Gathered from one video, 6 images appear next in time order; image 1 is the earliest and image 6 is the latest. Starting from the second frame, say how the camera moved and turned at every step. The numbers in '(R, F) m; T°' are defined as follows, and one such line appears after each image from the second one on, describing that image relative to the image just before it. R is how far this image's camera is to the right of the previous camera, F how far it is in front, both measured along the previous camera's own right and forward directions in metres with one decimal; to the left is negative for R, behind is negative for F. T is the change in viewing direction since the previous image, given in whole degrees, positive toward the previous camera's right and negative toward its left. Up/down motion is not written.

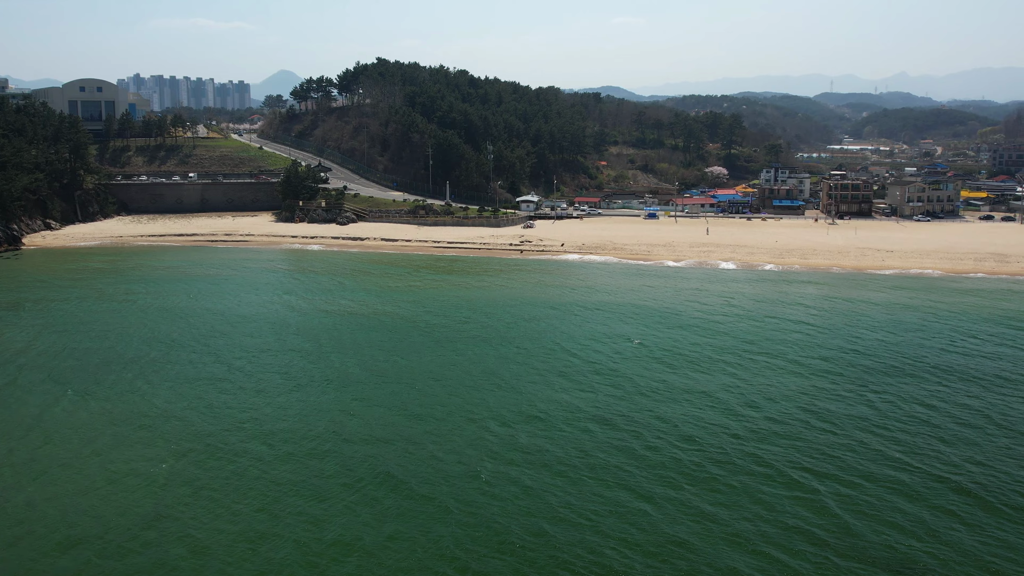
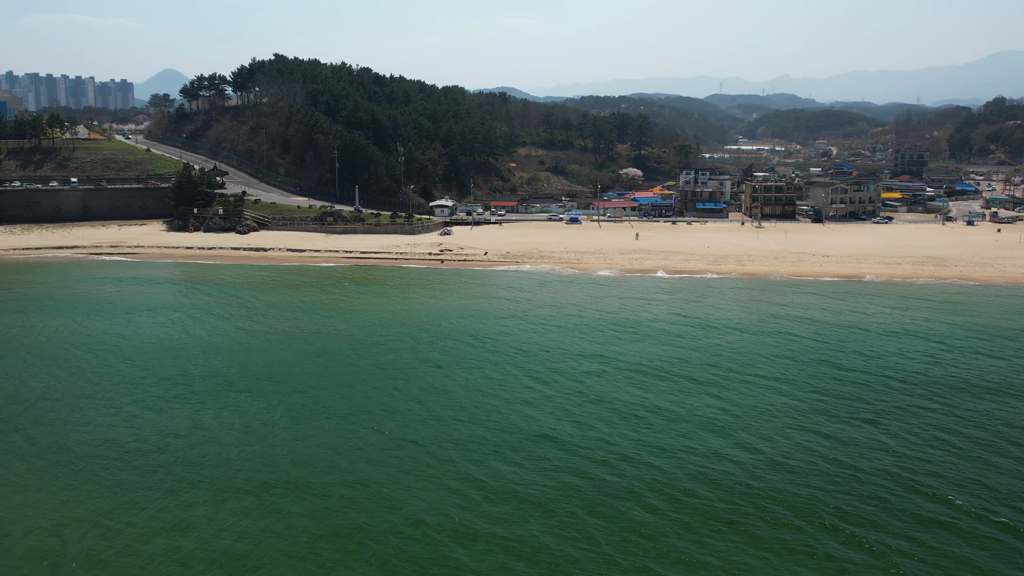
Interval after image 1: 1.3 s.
(-1.1, +2.7) m; +6°
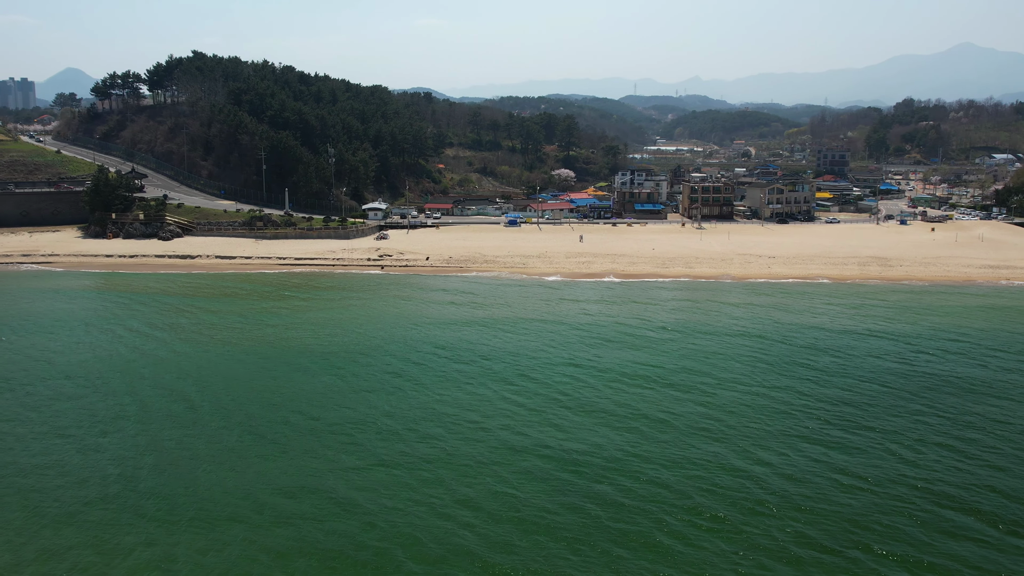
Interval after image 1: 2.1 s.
(-1.1, +1.3) m; +5°
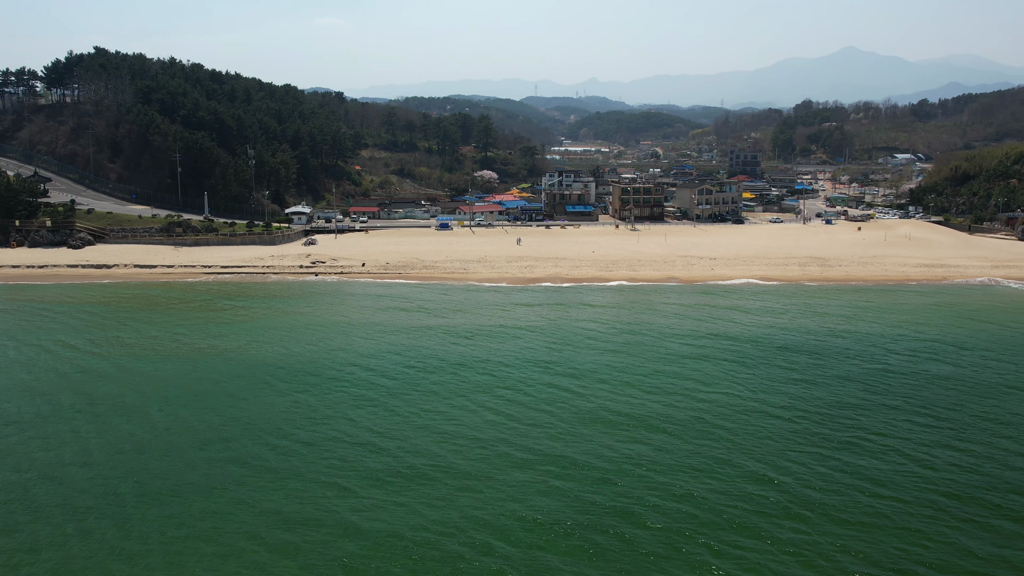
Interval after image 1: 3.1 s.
(-1.5, +1.2) m; +6°
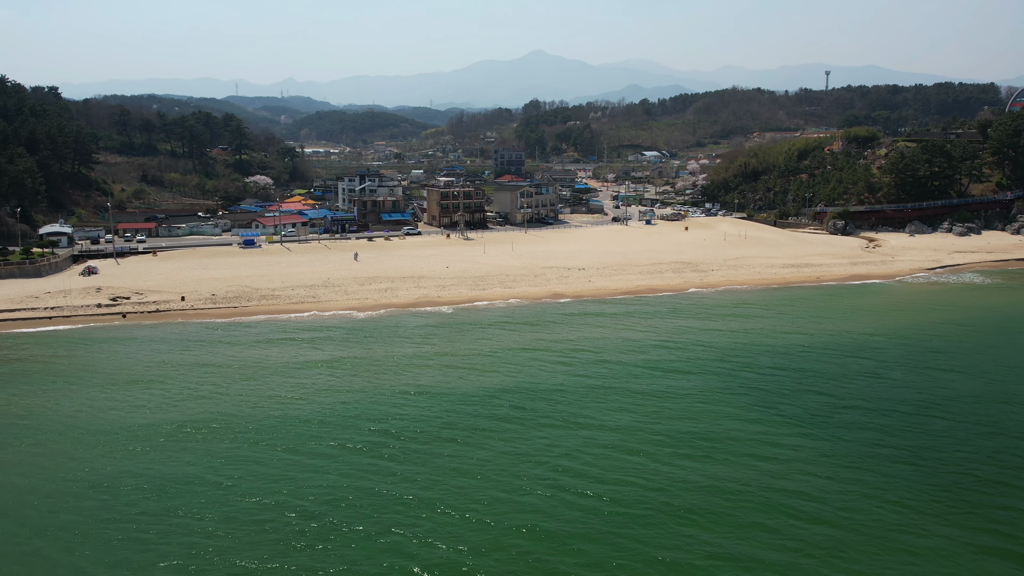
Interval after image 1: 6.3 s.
(-4.9, +5.7) m; +17°
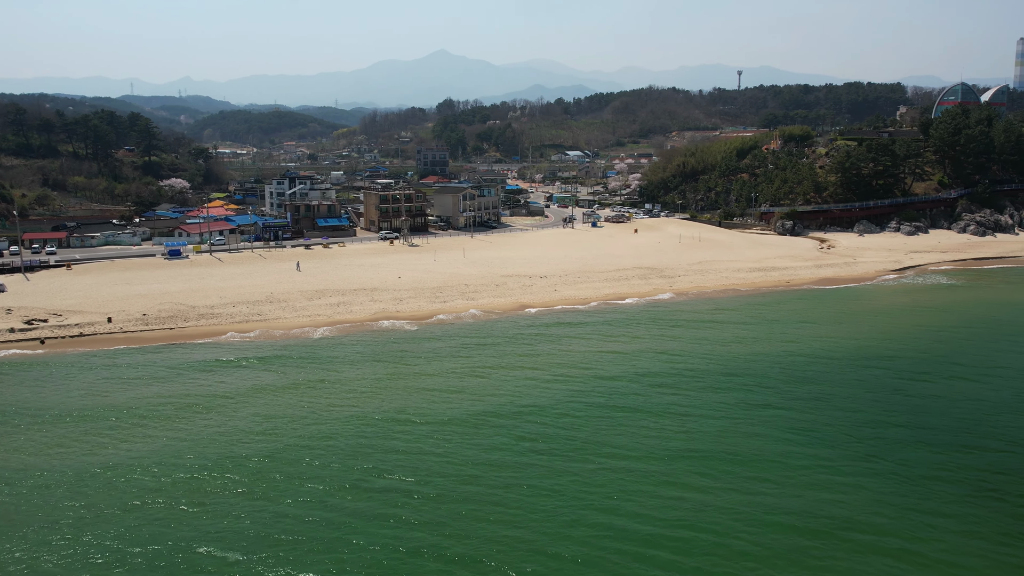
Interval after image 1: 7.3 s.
(-1.7, +2.4) m; +5°
